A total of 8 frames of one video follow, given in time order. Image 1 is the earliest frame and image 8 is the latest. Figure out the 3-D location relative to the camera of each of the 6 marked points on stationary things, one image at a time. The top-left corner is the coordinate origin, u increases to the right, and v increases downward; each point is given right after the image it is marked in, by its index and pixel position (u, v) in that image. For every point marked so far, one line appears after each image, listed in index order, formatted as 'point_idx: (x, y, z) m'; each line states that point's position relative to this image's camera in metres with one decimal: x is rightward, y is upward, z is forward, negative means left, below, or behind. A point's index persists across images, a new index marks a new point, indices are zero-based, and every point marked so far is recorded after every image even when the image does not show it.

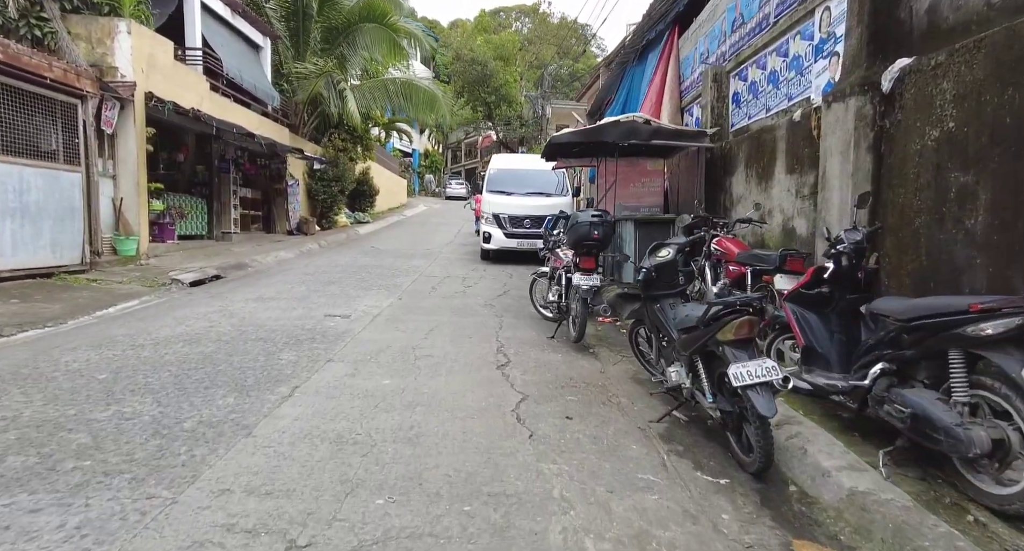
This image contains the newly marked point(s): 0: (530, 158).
0: (+0.4, +3.0, +14.4) m
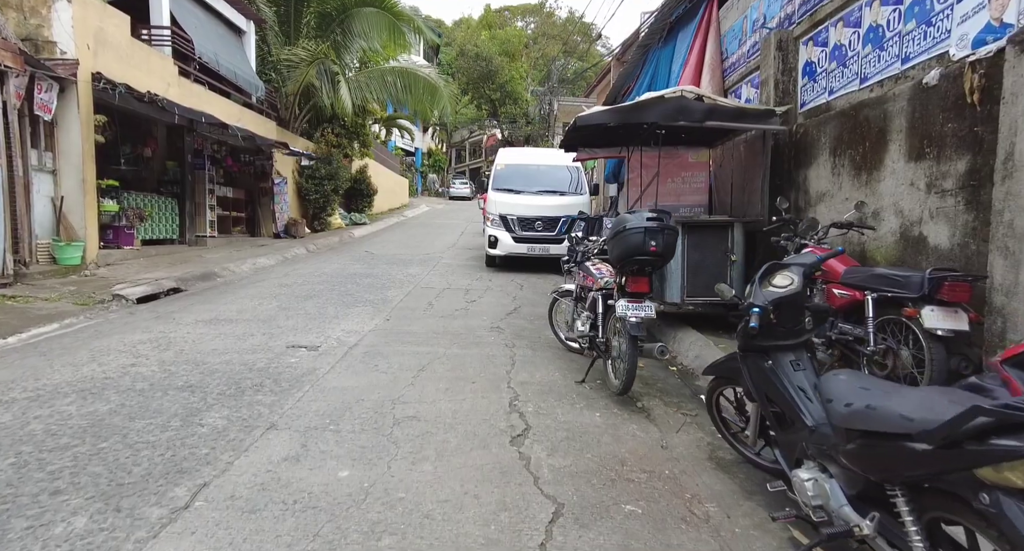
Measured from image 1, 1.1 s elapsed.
0: (+0.6, +2.8, +12.9) m
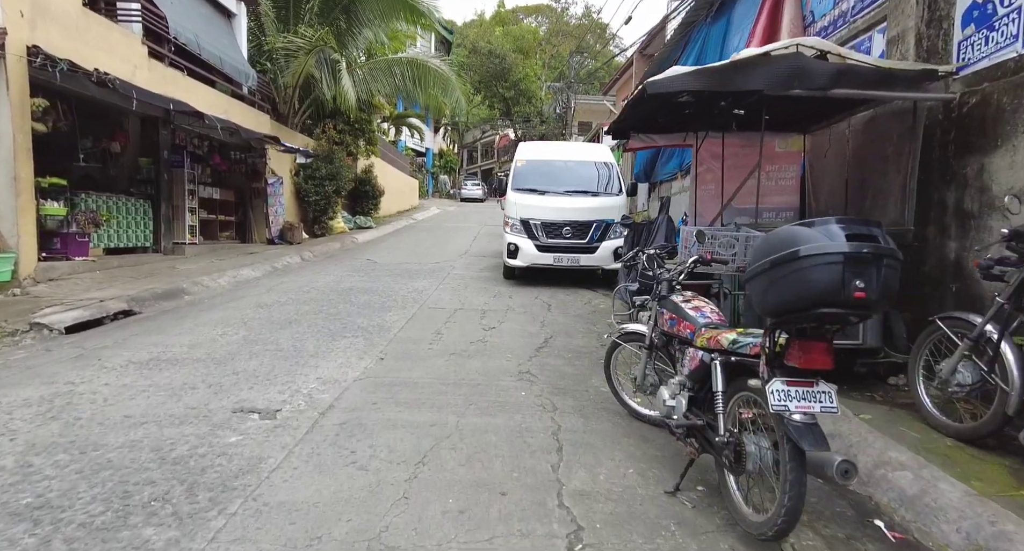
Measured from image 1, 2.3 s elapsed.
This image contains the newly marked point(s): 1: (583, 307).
0: (+1.1, +2.6, +11.2) m
1: (+1.0, -0.5, +8.1) m
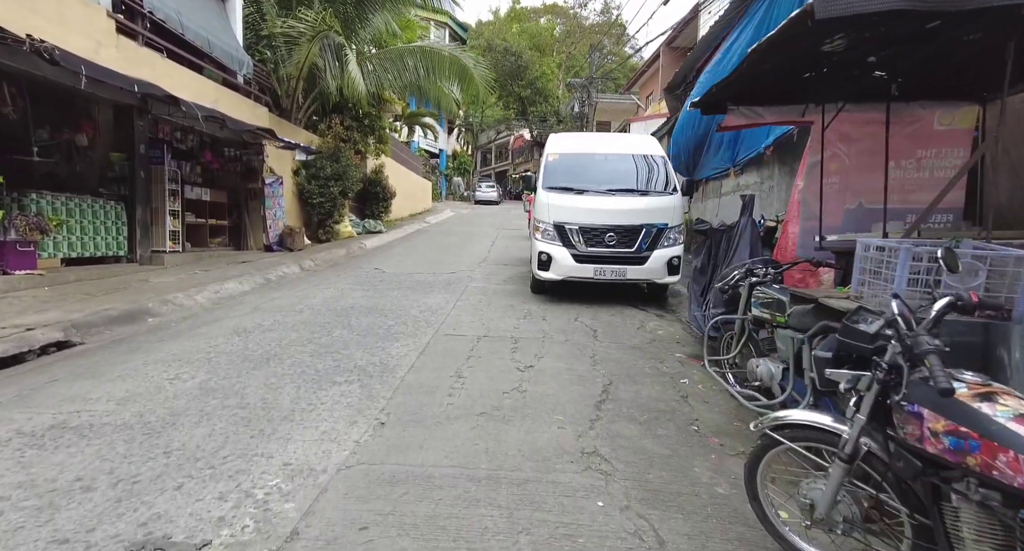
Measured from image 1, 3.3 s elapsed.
0: (+1.5, +2.3, +9.7) m
1: (+1.4, -0.7, +6.5) m
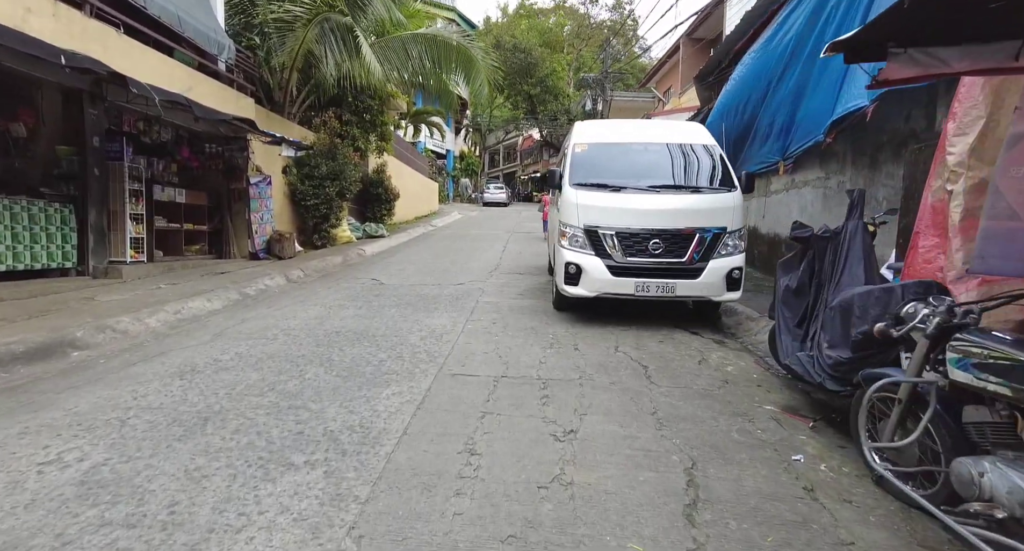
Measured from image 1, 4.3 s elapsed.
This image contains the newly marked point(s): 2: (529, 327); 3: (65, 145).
0: (+1.8, +2.2, +8.2) m
1: (+1.6, -0.8, +5.0) m
2: (+0.2, -0.6, +6.7) m
3: (-6.0, +1.8, +7.7) m
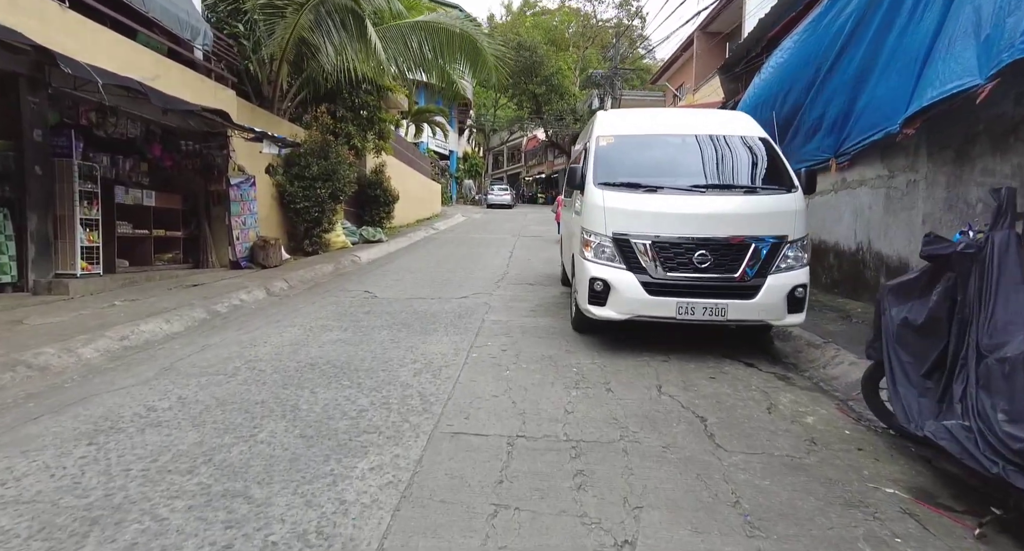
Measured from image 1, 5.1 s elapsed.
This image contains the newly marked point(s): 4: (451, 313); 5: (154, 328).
0: (+1.9, +2.0, +7.0) m
1: (+1.8, -1.0, +3.8) m
2: (+0.3, -0.8, +5.6) m
3: (-5.9, +1.6, +6.6) m
4: (-0.8, -0.5, +7.6) m
5: (-3.8, -0.6, +6.1) m
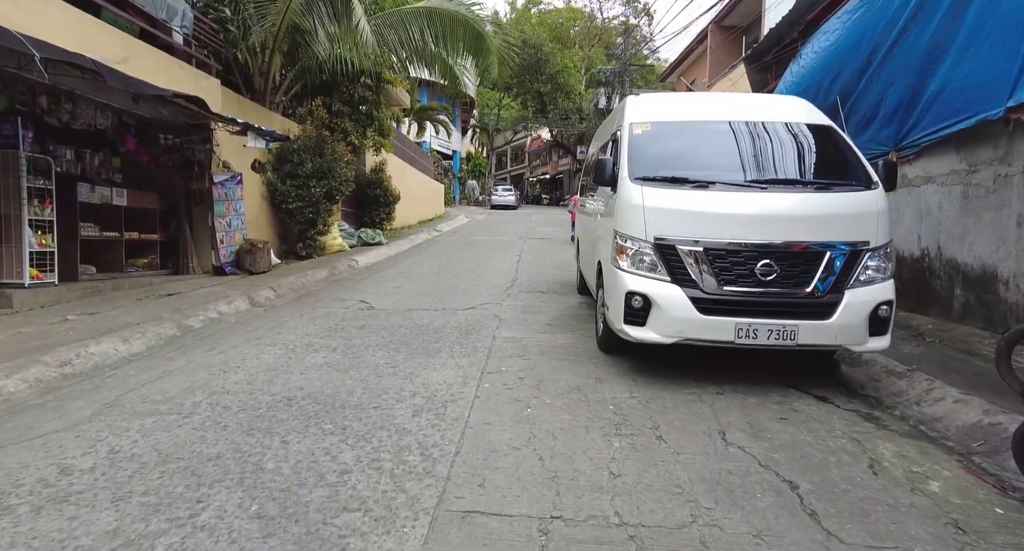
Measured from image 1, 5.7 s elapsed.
0: (+2.1, +1.9, +6.1) m
1: (+1.9, -1.1, +2.9) m
2: (+0.5, -0.9, +4.6) m
3: (-5.7, +1.5, +5.6) m
4: (-0.6, -0.6, +6.6) m
5: (-3.7, -0.7, +5.2) m
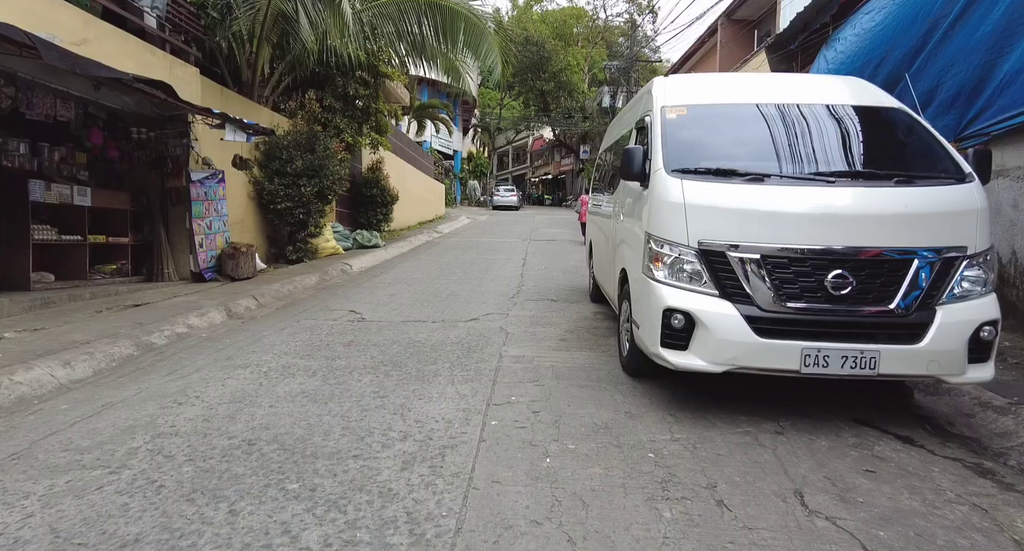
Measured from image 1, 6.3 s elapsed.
0: (+2.2, +1.8, +5.2) m
1: (+2.0, -1.2, +2.0) m
2: (+0.6, -1.0, +3.8) m
3: (-5.6, +1.4, +4.8) m
4: (-0.5, -0.7, +5.8) m
5: (-3.6, -0.8, +4.3) m
